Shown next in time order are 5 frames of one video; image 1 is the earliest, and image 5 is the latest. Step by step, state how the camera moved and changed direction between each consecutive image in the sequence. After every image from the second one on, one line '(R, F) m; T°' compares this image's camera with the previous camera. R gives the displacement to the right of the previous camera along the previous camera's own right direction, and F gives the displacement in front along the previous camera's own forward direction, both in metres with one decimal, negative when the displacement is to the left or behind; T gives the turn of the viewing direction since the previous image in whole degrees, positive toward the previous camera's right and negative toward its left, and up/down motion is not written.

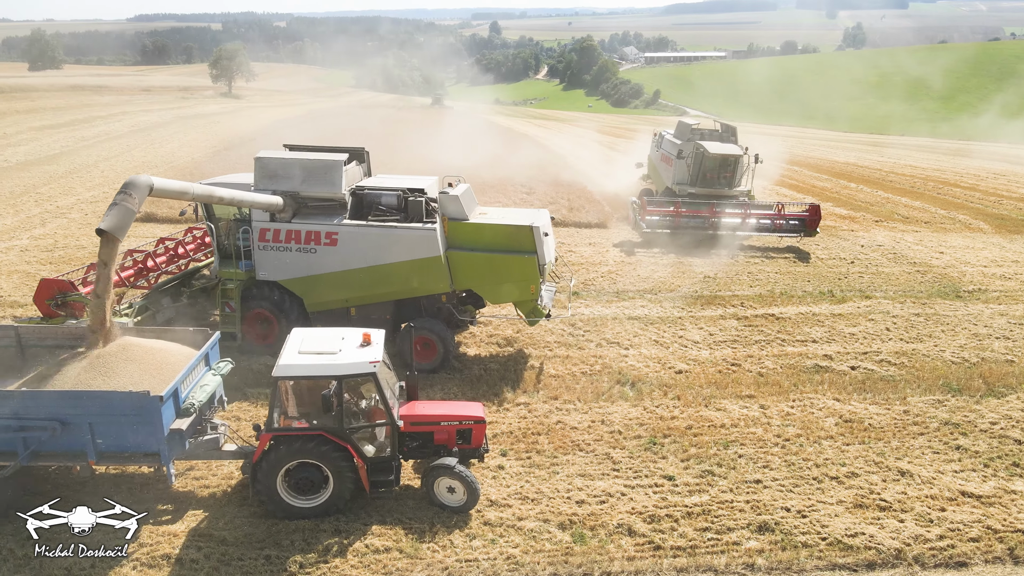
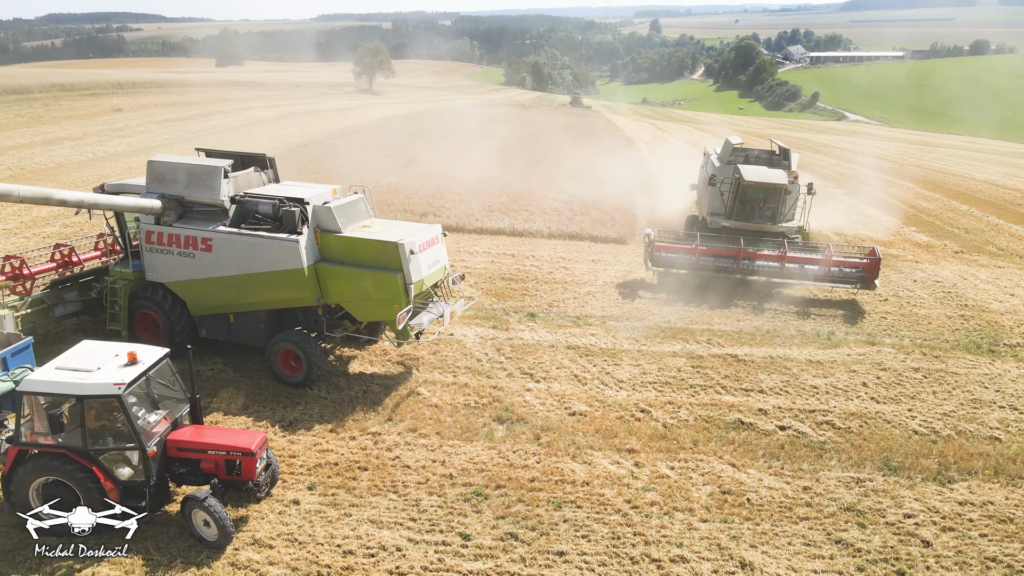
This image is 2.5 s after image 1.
(+2.9, +0.9) m; -11°
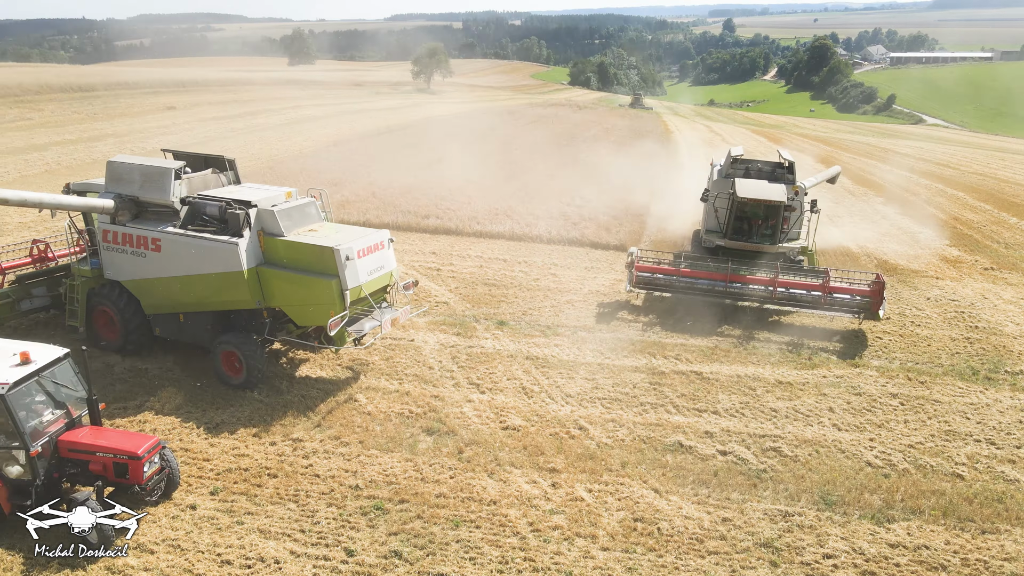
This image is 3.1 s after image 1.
(+1.4, +0.3) m; -5°
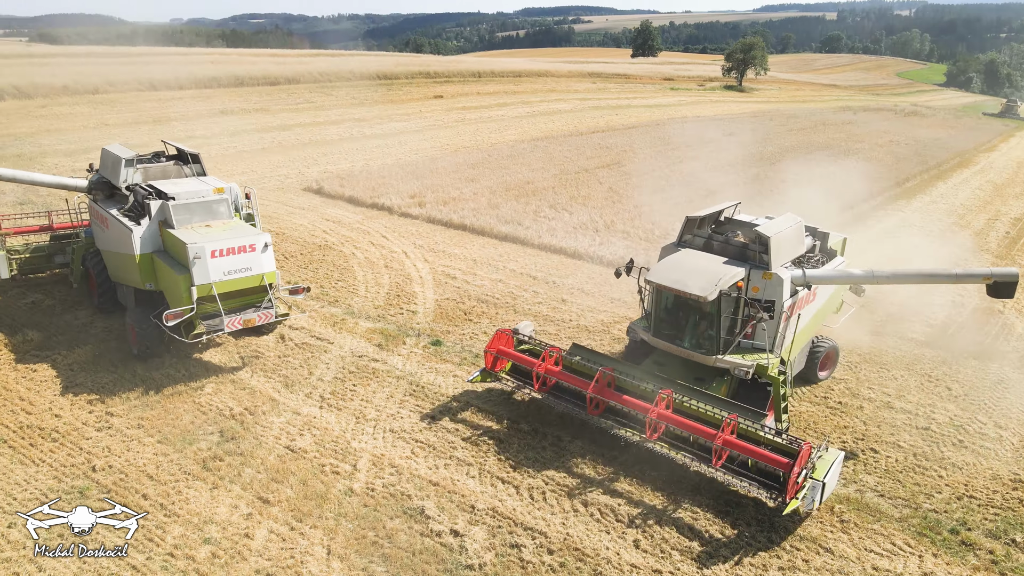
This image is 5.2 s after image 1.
(+5.3, +1.8) m; -24°
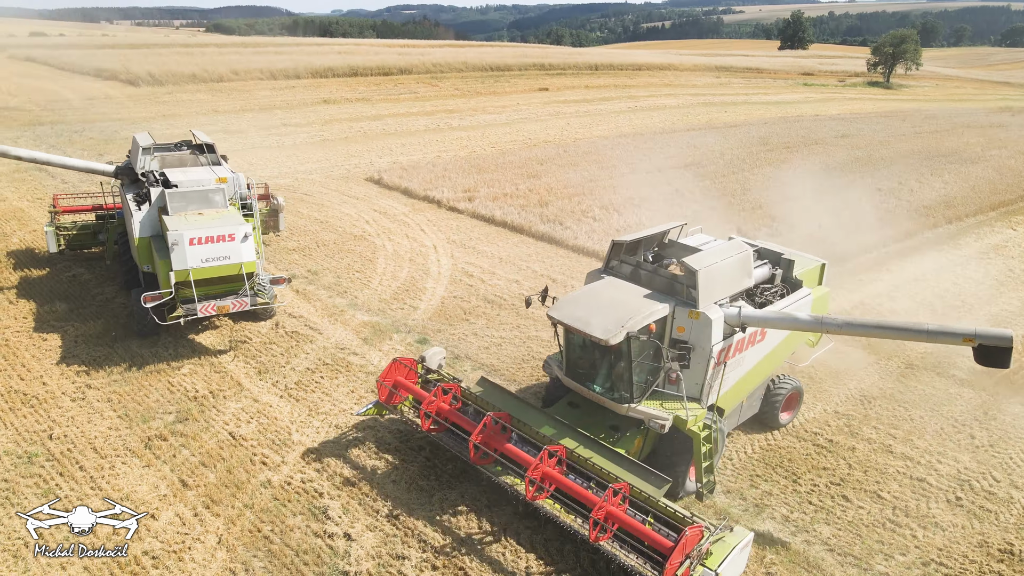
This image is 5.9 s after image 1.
(+2.0, +0.4) m; -10°
